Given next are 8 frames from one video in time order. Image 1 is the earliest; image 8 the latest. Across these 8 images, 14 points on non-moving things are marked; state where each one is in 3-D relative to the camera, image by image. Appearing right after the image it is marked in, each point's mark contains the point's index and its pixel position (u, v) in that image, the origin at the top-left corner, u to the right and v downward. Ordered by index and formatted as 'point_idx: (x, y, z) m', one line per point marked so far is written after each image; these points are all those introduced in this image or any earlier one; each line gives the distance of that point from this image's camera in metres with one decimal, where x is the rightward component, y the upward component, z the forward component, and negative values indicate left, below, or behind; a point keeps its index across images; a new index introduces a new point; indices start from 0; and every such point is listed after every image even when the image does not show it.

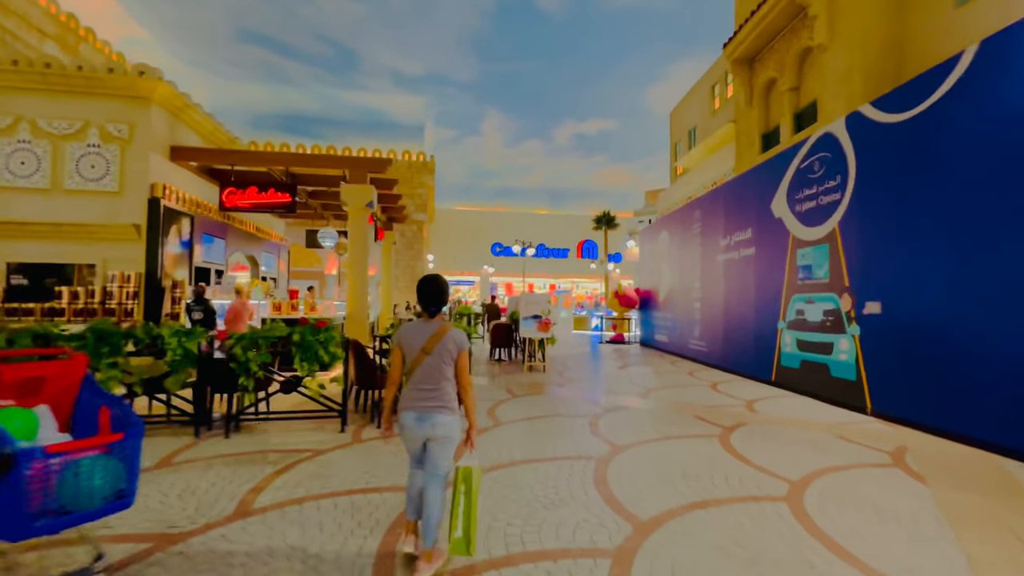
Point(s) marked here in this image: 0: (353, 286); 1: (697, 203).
0: (-2.9, 0.0, +8.1) m
1: (+4.1, +1.9, +10.0) m
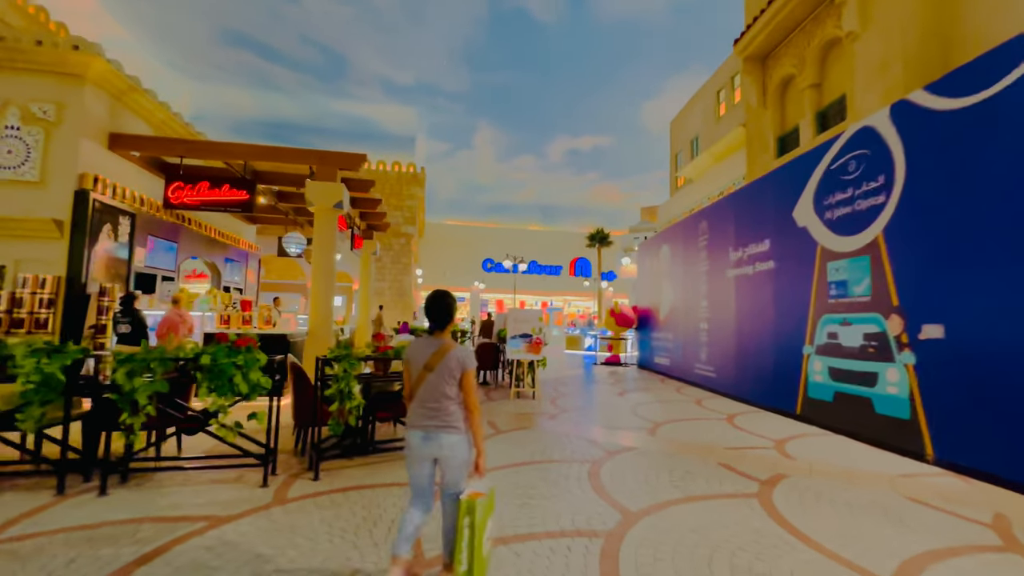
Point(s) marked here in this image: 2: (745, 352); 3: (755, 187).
0: (-3.1, -0.1, +7.1) m
1: (+3.9, +1.5, +9.1) m
2: (+3.9, -1.1, +7.5) m
3: (+4.0, +1.7, +7.5) m
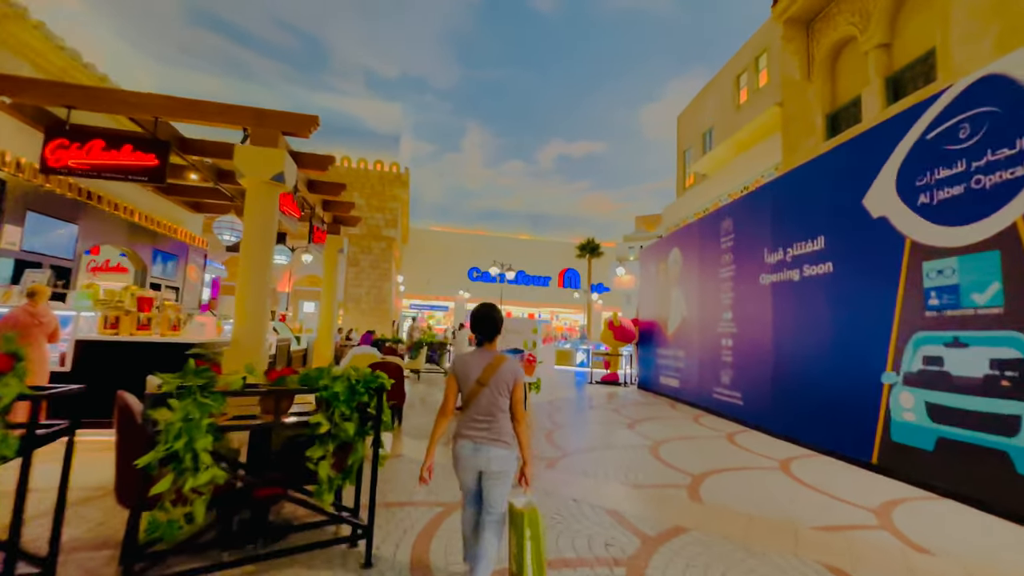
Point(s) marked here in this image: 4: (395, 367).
0: (-3.2, -0.1, +5.4) m
1: (+3.7, +1.3, +7.8) m
2: (+3.7, -1.2, +6.0) m
3: (+3.9, +1.6, +6.1) m
4: (-1.4, -0.9, +5.3) m
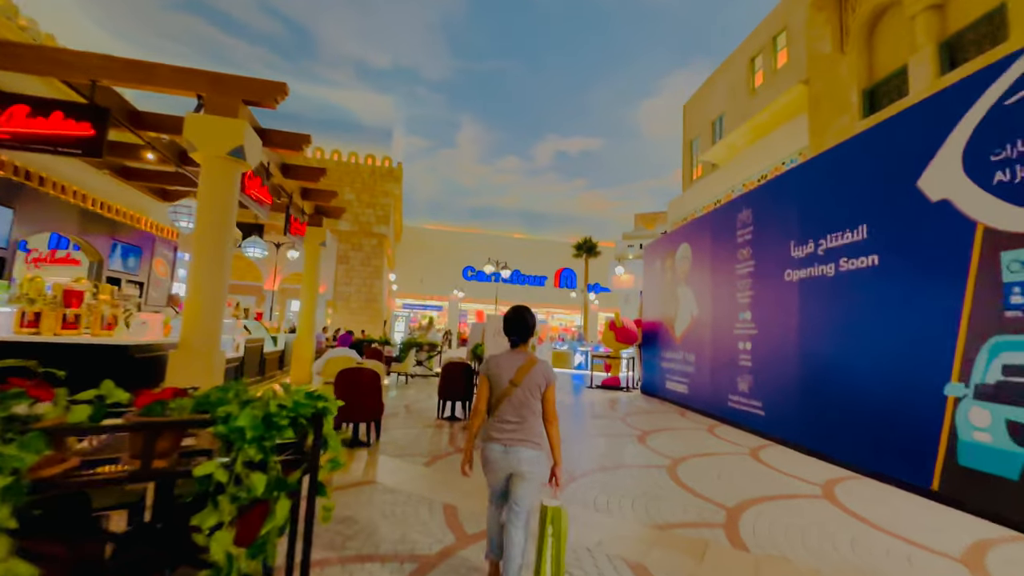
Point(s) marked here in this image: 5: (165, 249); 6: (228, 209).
0: (-3.2, 0.0, +4.6) m
1: (+3.7, +1.4, +7.1) m
2: (+3.6, -1.2, +5.3) m
3: (+3.9, +1.6, +5.4) m
4: (-1.4, -0.9, +4.6) m
5: (-7.4, +0.8, +9.6) m
6: (-3.0, +0.8, +4.8) m
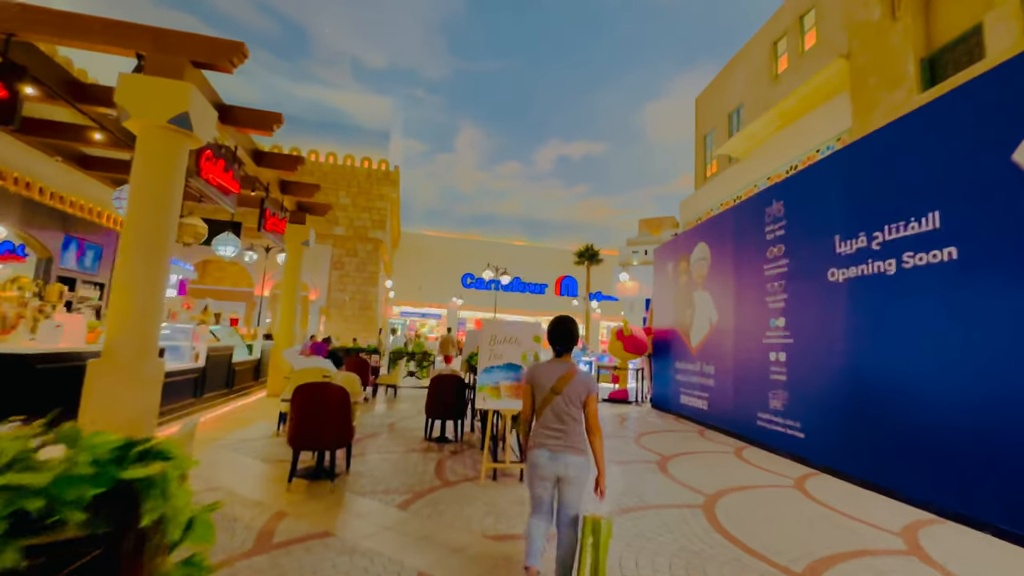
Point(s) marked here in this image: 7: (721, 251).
0: (-3.2, 0.0, +3.8) m
1: (+3.7, +1.3, +6.3) m
2: (+3.6, -1.2, +4.5) m
3: (+3.9, +1.6, +4.6) m
4: (-1.4, -0.8, +3.7) m
5: (-7.4, +0.8, +8.8) m
6: (-3.0, +0.9, +4.0) m
7: (+3.5, +0.6, +7.6) m
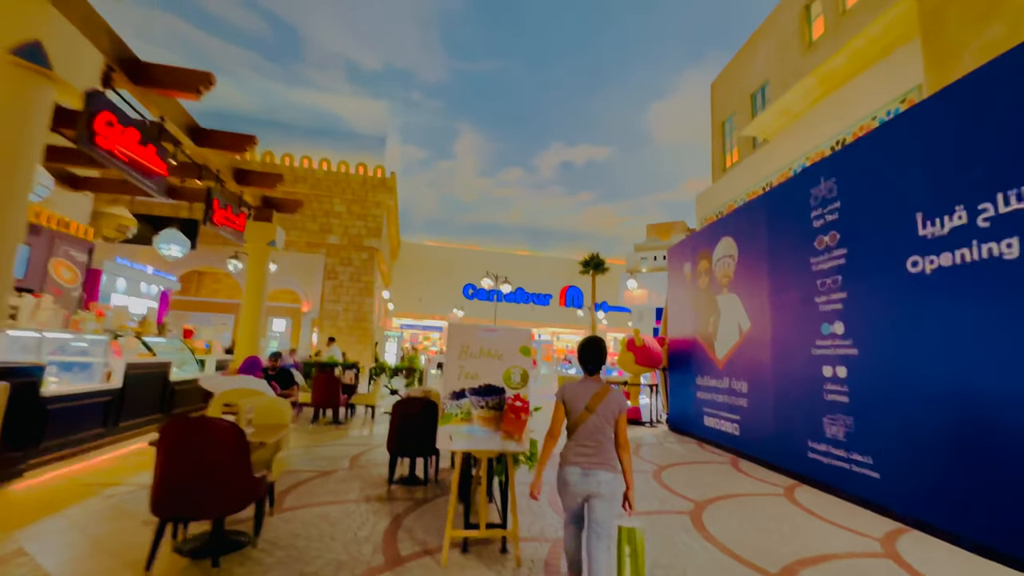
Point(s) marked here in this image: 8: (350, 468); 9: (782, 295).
0: (-3.4, +0.1, +2.7) m
1: (+3.6, +1.4, +5.1) m
2: (+3.5, -1.1, +3.2) m
3: (+3.7, +1.7, +3.5) m
4: (-1.6, -0.8, +2.6) m
5: (-7.5, +0.6, +7.8) m
6: (-3.2, +0.9, +2.9) m
7: (+3.4, +0.6, +6.4) m
8: (-1.7, -1.9, +4.8) m
9: (+3.4, -0.1, +5.7) m
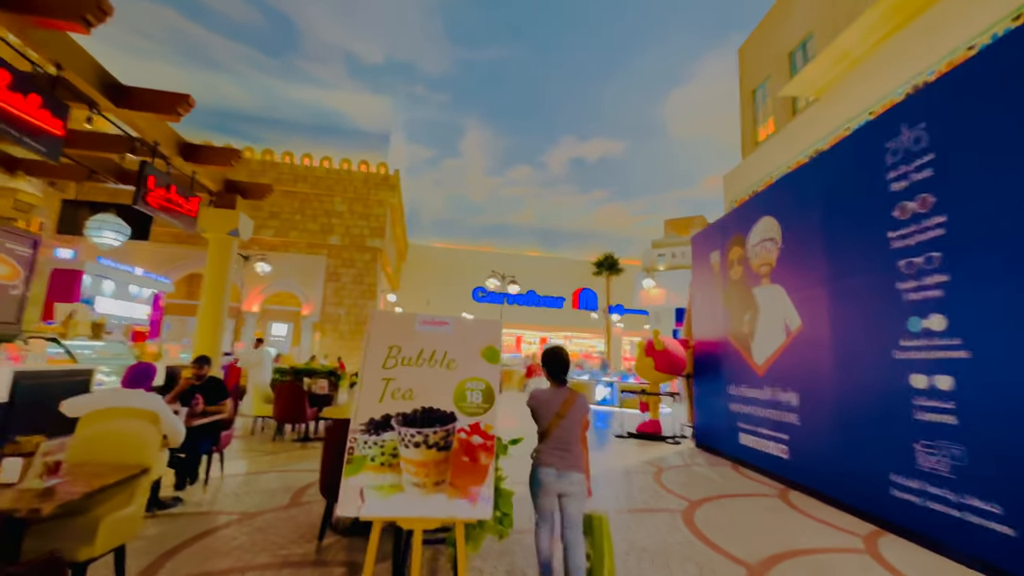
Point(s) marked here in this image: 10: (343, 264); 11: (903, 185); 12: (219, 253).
0: (-3.6, +0.2, +1.7) m
1: (+3.4, +1.5, +3.9) m
2: (+3.3, -0.9, +2.0) m
3: (+3.5, +1.8, +2.3) m
4: (-1.8, -0.7, +1.5) m
5: (-7.5, +0.7, +6.9) m
6: (-3.4, +1.0, +1.9) m
7: (+3.3, +0.8, +5.2) m
8: (-1.8, -1.8, +3.7) m
9: (+3.3, +0.1, +4.5) m
10: (-7.1, +1.1, +18.9) m
11: (+3.4, +0.9, +3.9) m
12: (-4.5, +0.5, +6.9) m
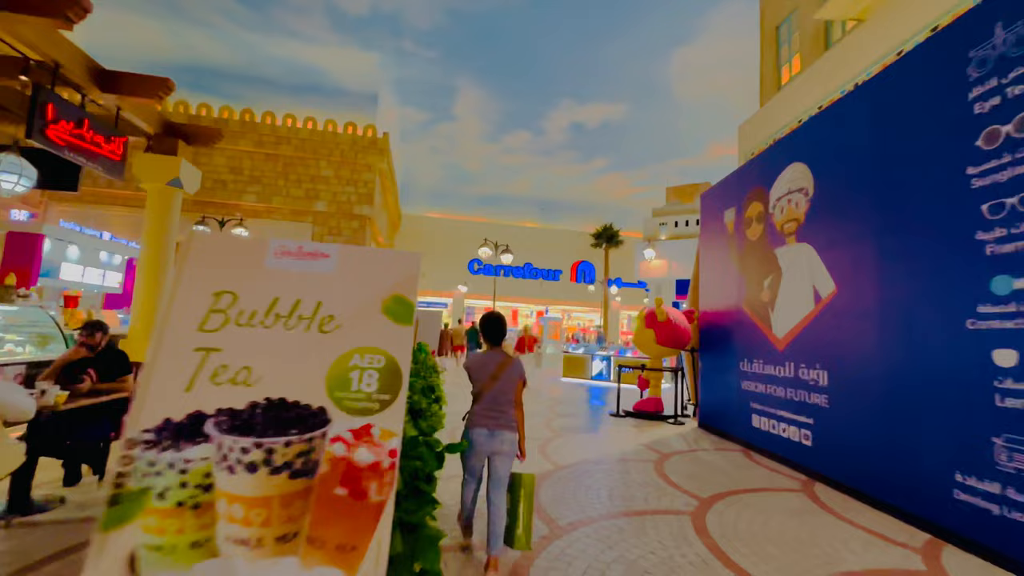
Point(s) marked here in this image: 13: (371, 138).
0: (-3.8, +0.4, +0.8) m
1: (+3.2, +1.8, +2.9) m
2: (+3.1, -0.7, +1.2) m
3: (+3.3, +2.1, +1.3) m
4: (-2.0, -0.4, +0.6) m
5: (-7.7, +1.2, +6.0) m
6: (-3.6, +1.3, +1.0) m
7: (+3.1, +1.2, +4.3) m
8: (-2.0, -1.4, +2.9) m
9: (+3.1, +0.4, +3.6) m
10: (-7.4, +2.3, +17.9) m
11: (+3.2, +1.2, +3.0) m
12: (-4.7, +1.1, +6.0) m
13: (-5.9, +6.2, +18.4) m
